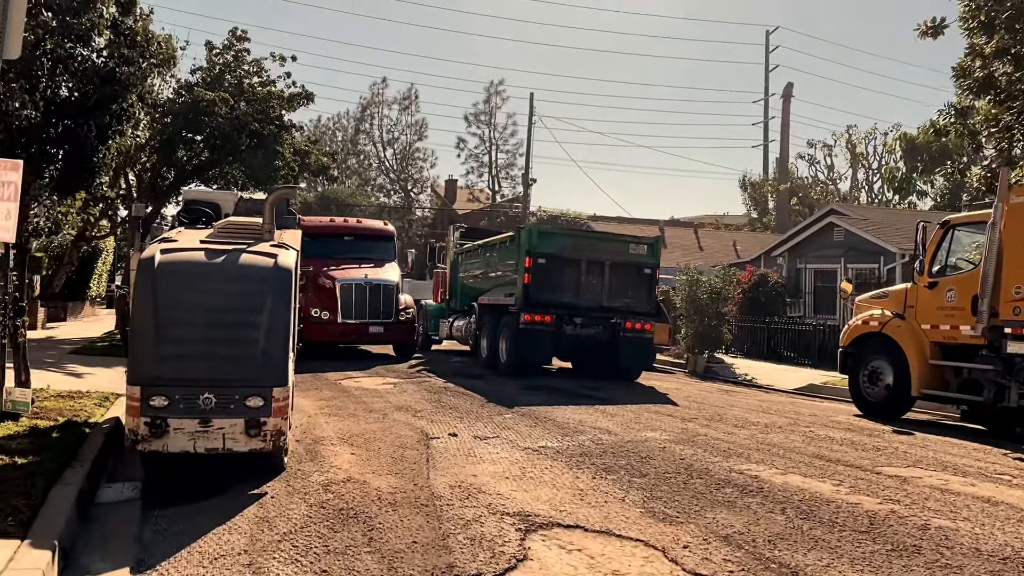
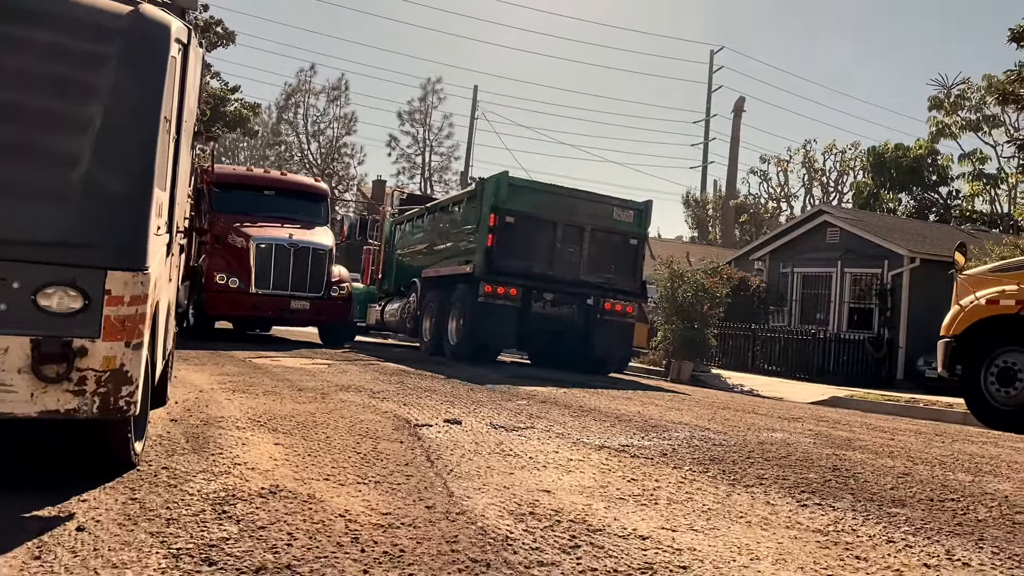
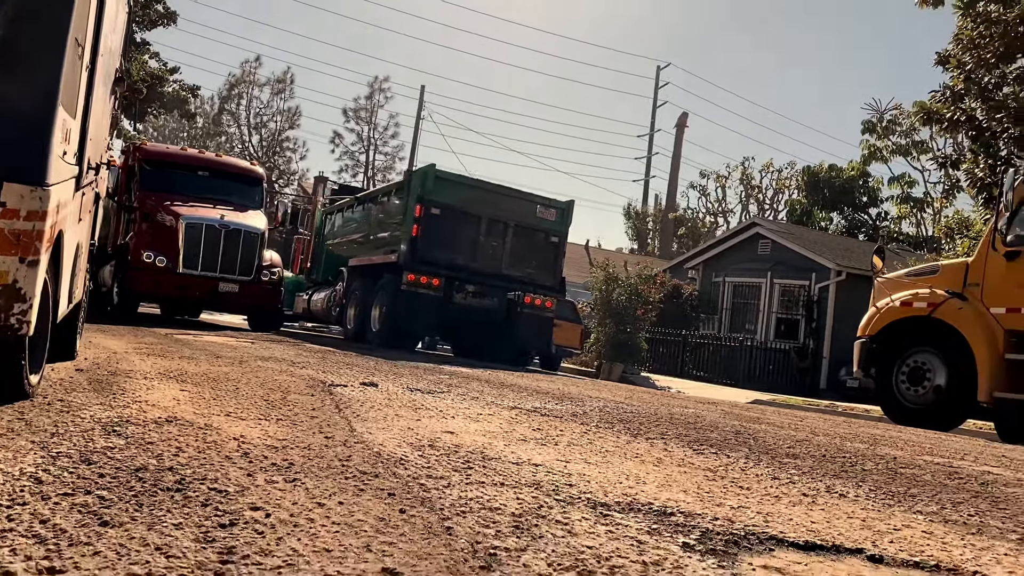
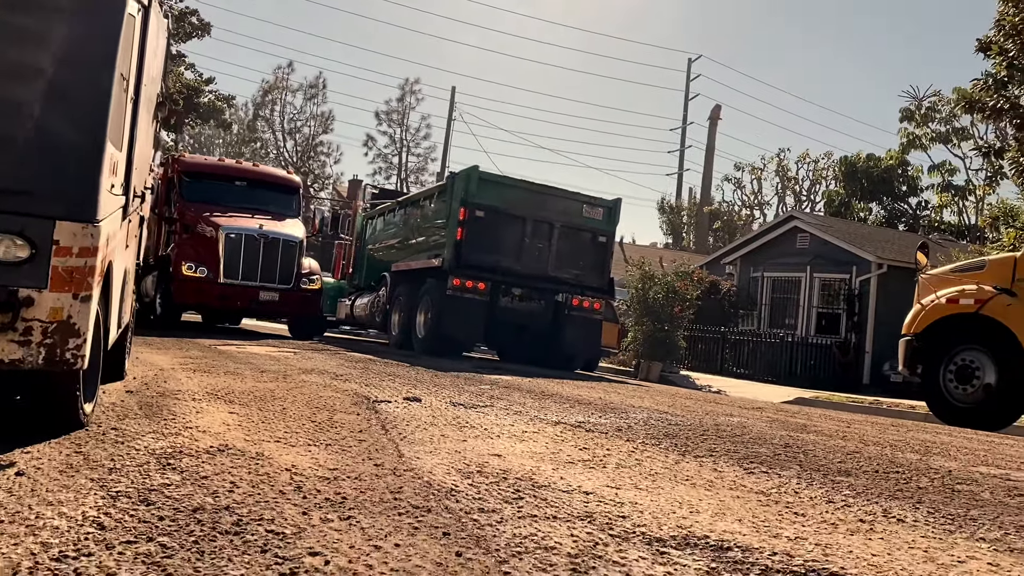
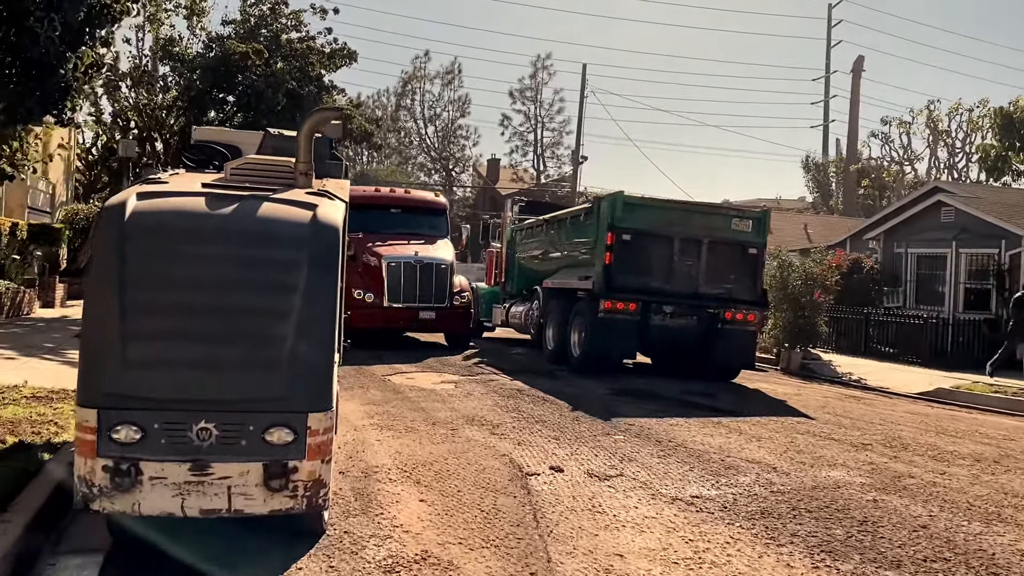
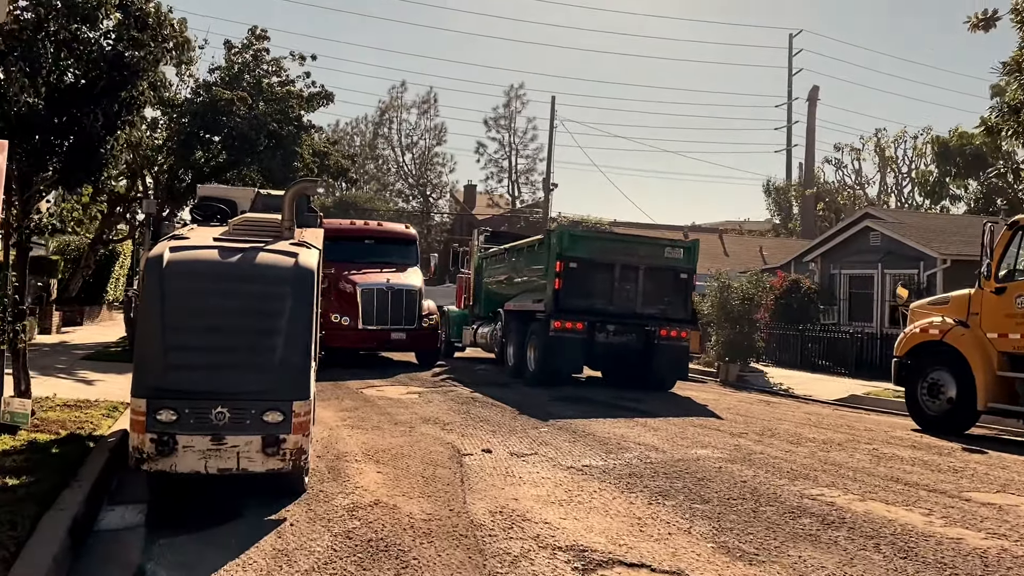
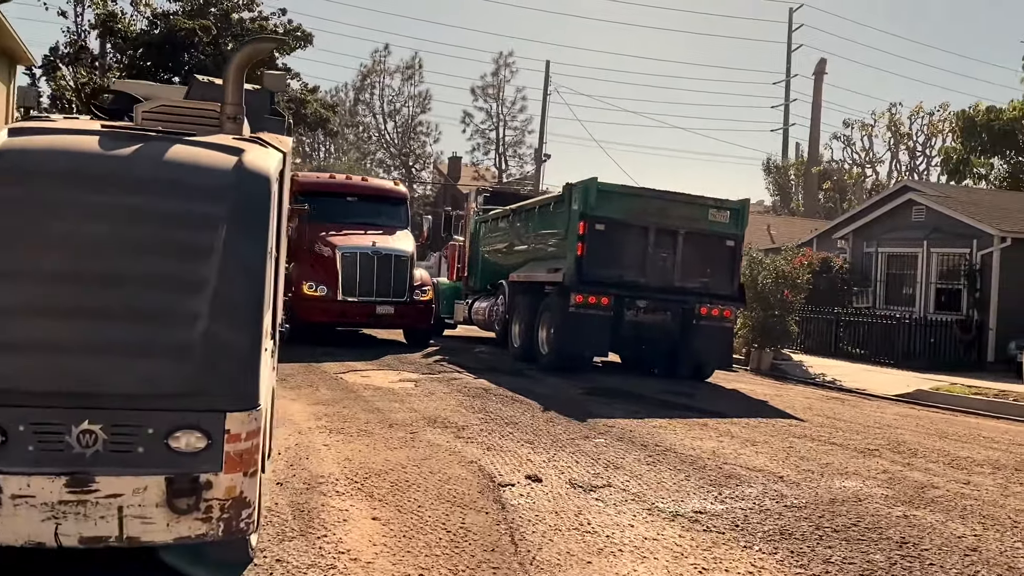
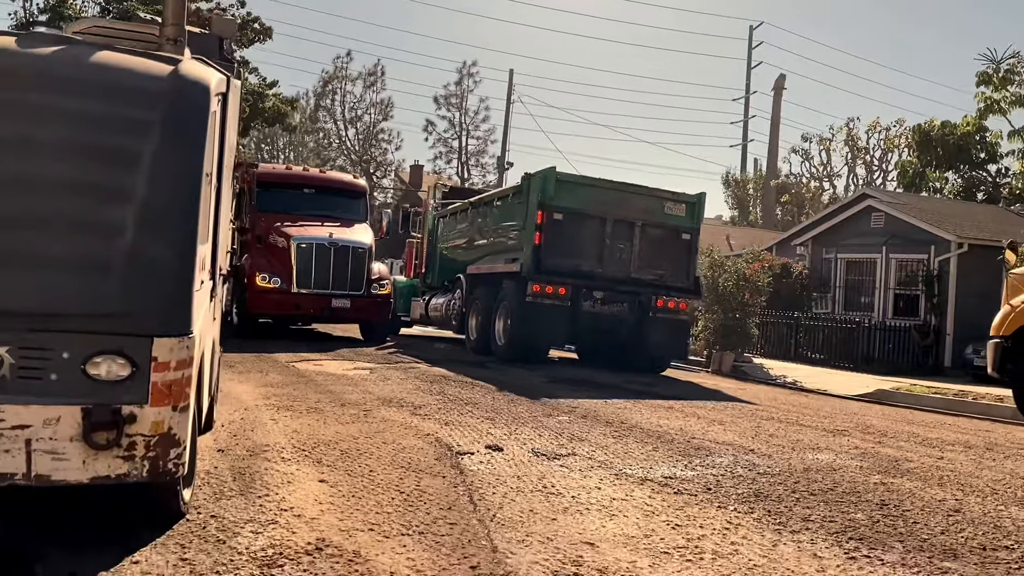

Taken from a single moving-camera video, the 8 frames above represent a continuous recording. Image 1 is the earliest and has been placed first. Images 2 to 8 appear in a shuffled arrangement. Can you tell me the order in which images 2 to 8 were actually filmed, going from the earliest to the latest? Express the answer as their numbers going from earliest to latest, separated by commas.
6, 5, 7, 8, 2, 4, 3
